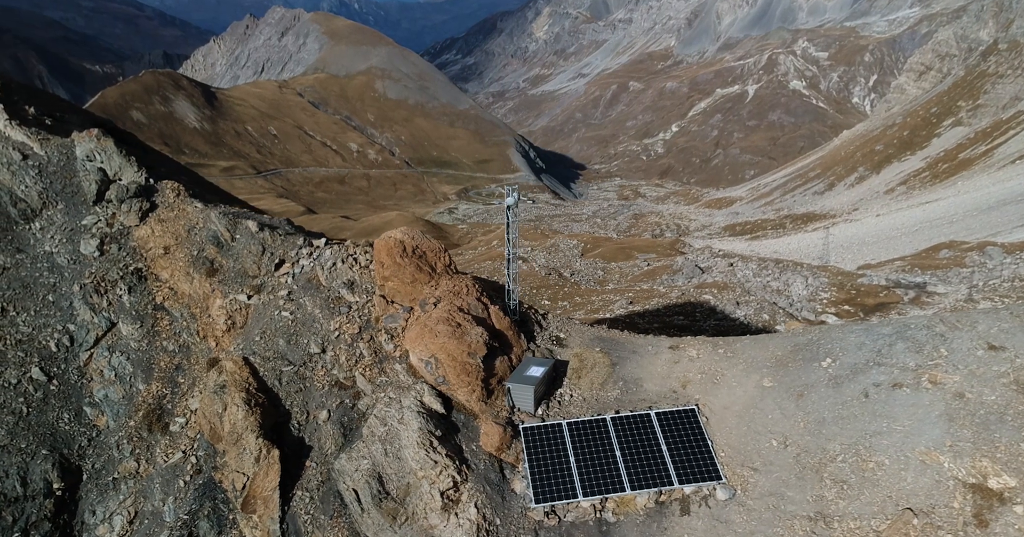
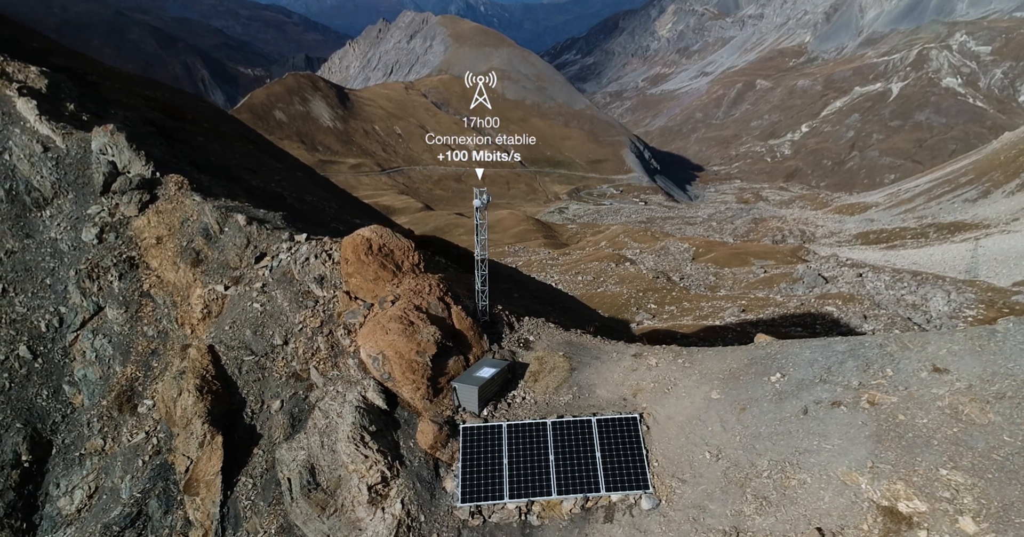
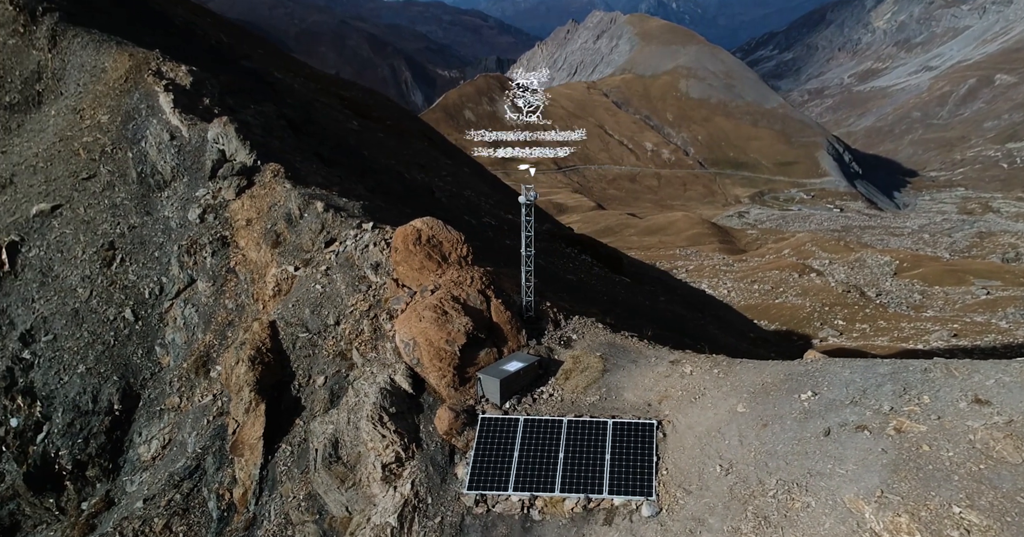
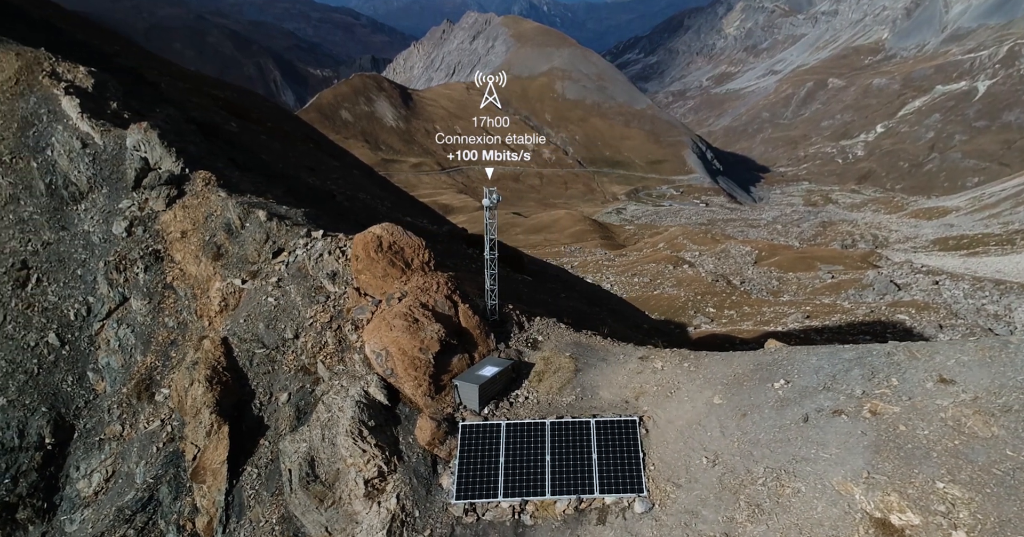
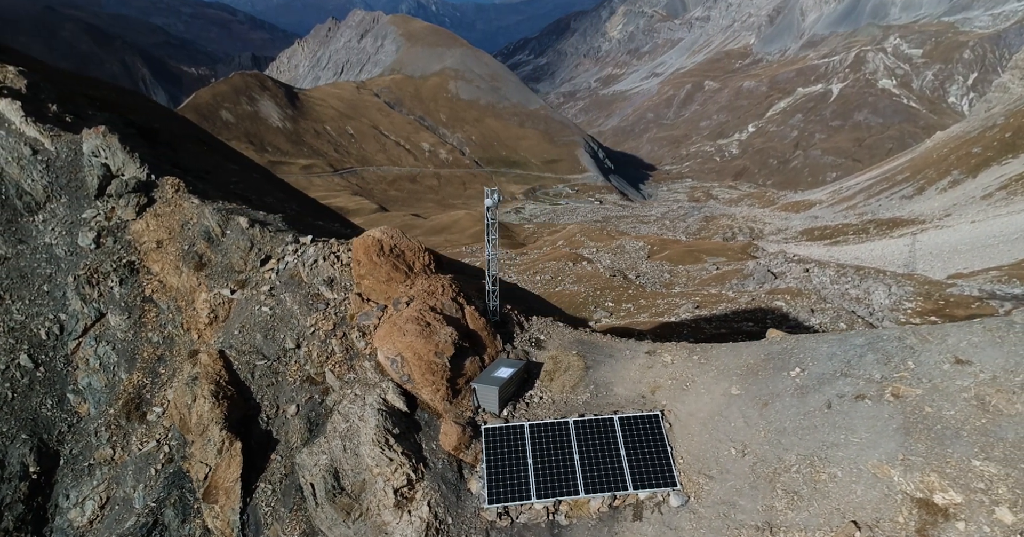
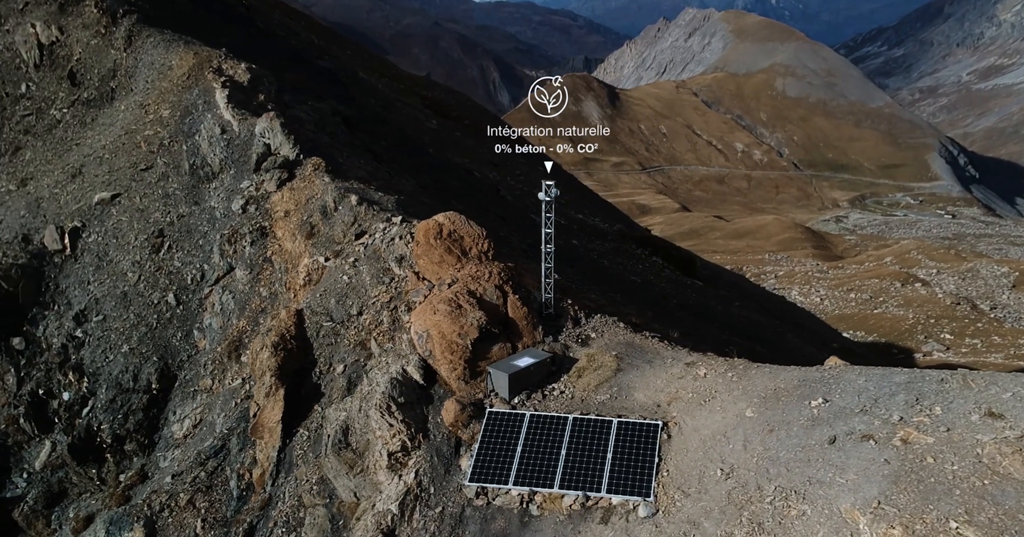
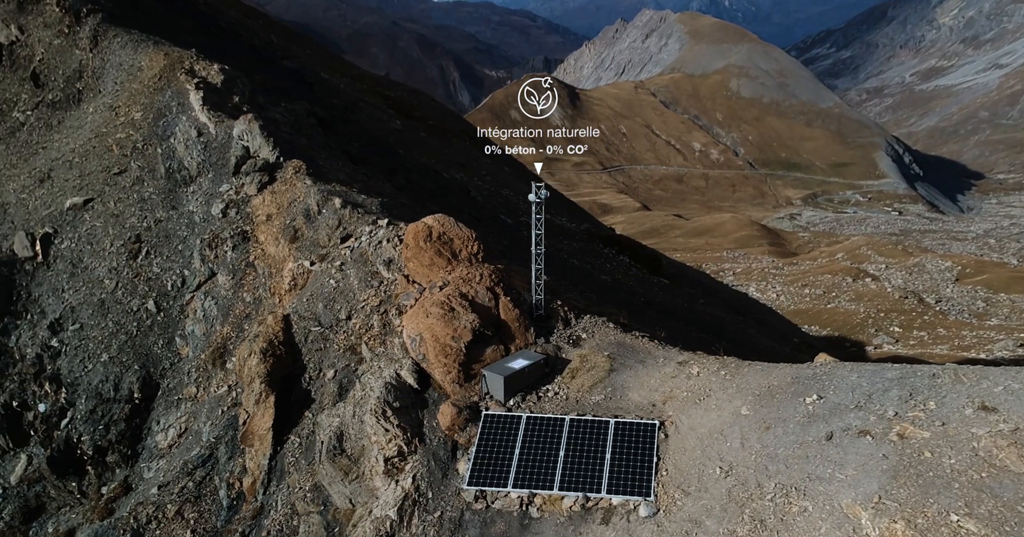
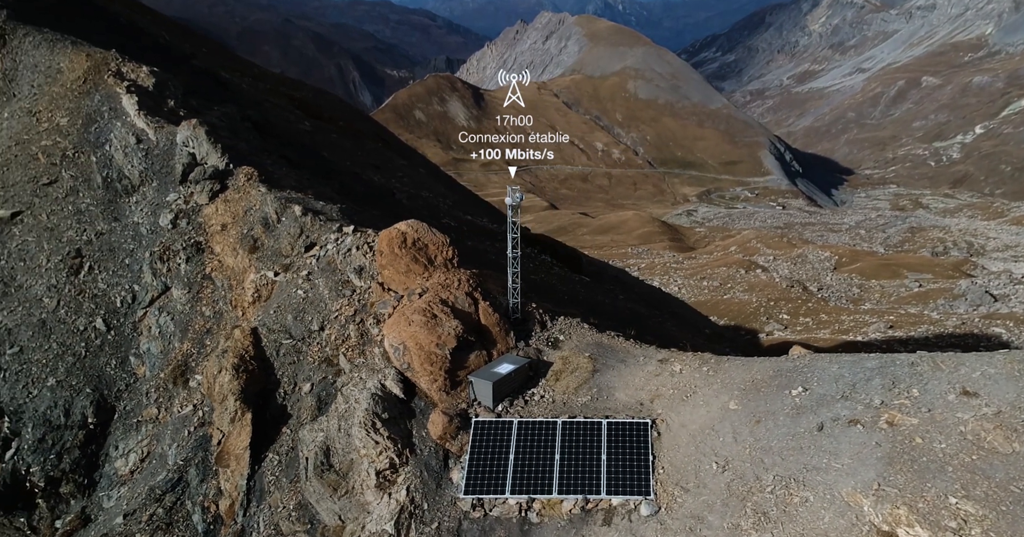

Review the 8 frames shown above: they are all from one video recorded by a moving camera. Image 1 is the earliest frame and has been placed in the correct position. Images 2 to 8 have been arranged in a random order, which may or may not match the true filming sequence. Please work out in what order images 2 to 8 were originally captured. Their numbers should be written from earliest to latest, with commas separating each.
5, 2, 4, 8, 3, 7, 6
